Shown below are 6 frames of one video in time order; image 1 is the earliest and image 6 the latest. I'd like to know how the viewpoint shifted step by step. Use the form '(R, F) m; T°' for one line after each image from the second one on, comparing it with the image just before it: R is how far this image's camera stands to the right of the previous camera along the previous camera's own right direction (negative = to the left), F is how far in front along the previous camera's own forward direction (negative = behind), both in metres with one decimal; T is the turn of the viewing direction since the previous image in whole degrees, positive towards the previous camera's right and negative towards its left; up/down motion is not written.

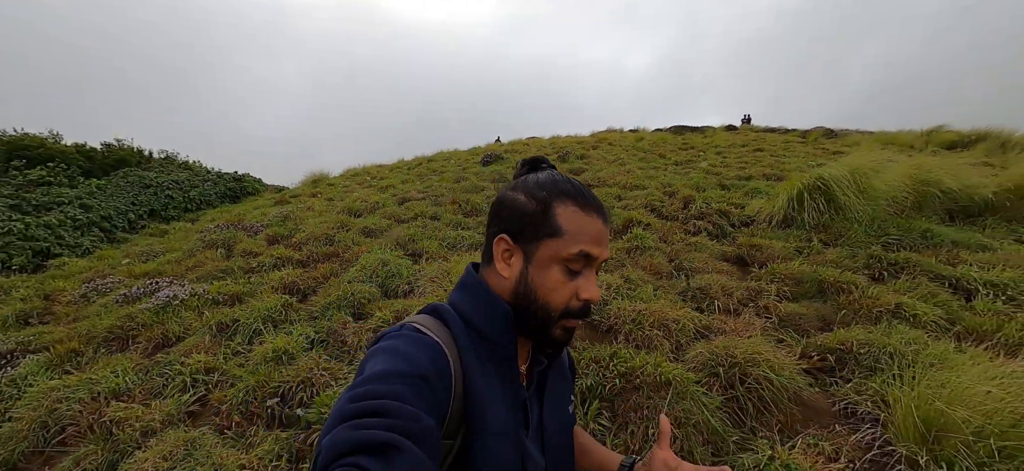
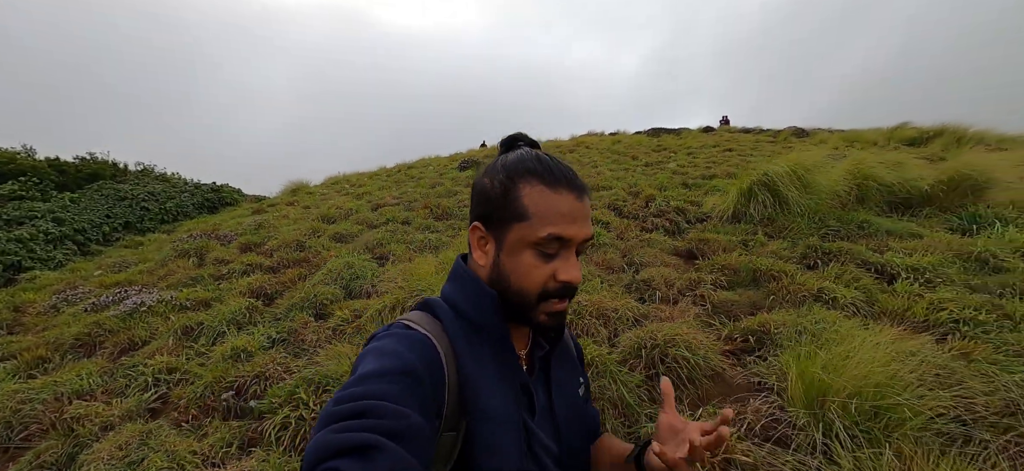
(+0.4, -0.2) m; +1°
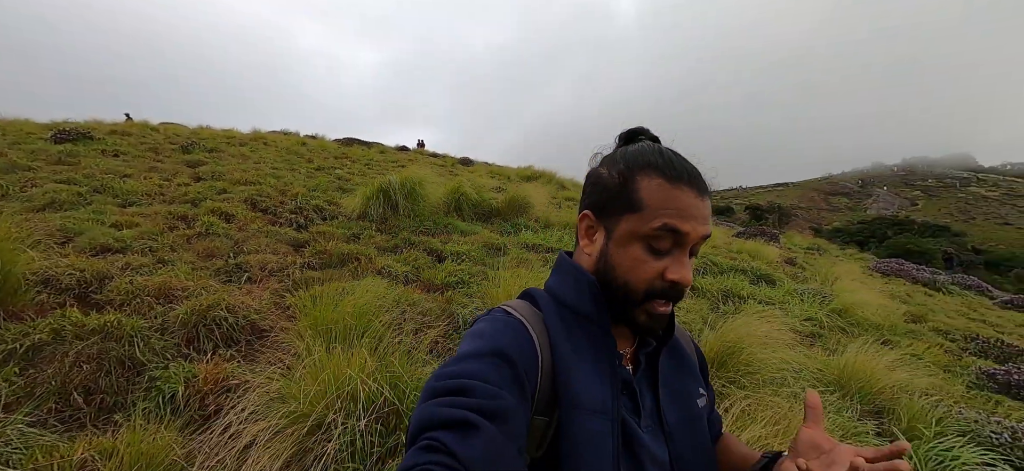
(+0.8, -0.9) m; +38°
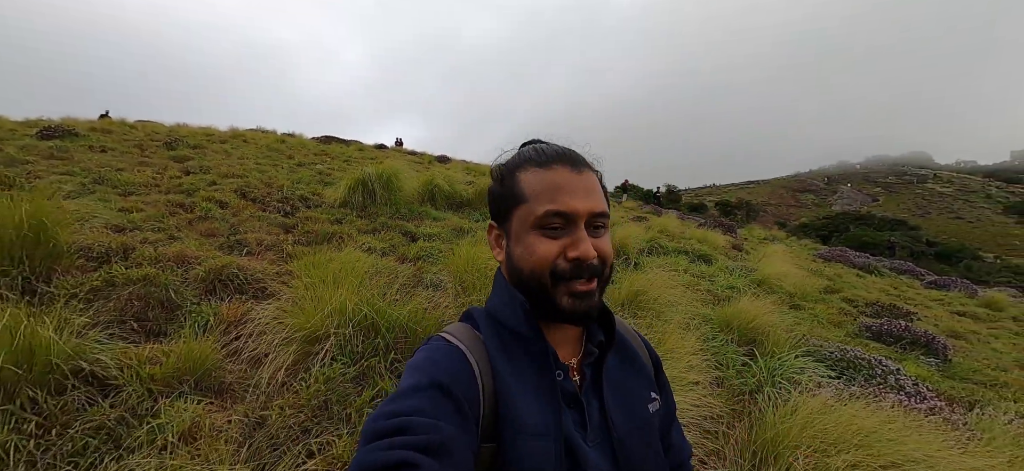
(+0.2, -0.9) m; +3°
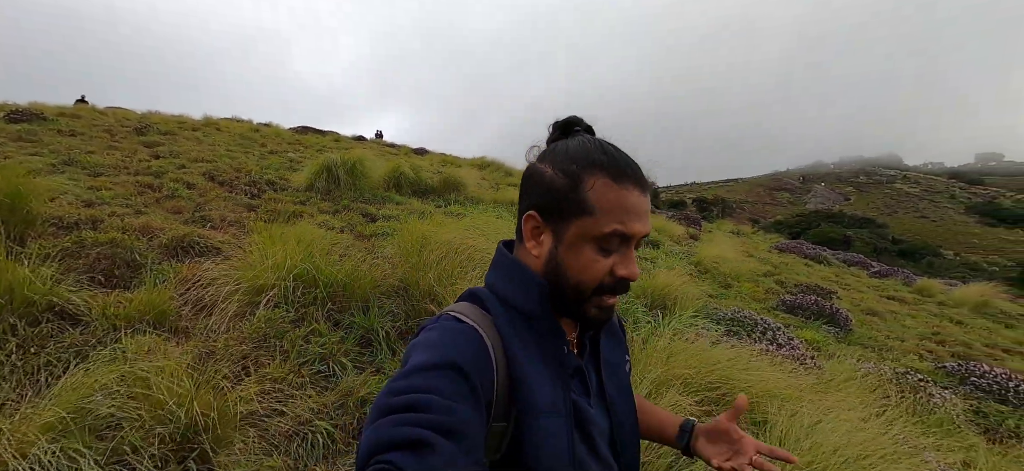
(+0.5, -0.5) m; +2°
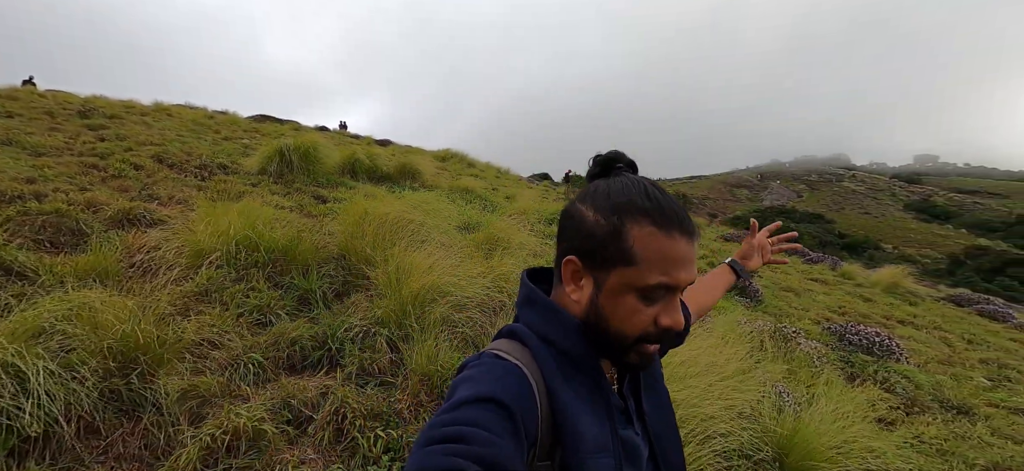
(+0.4, -0.5) m; +4°
